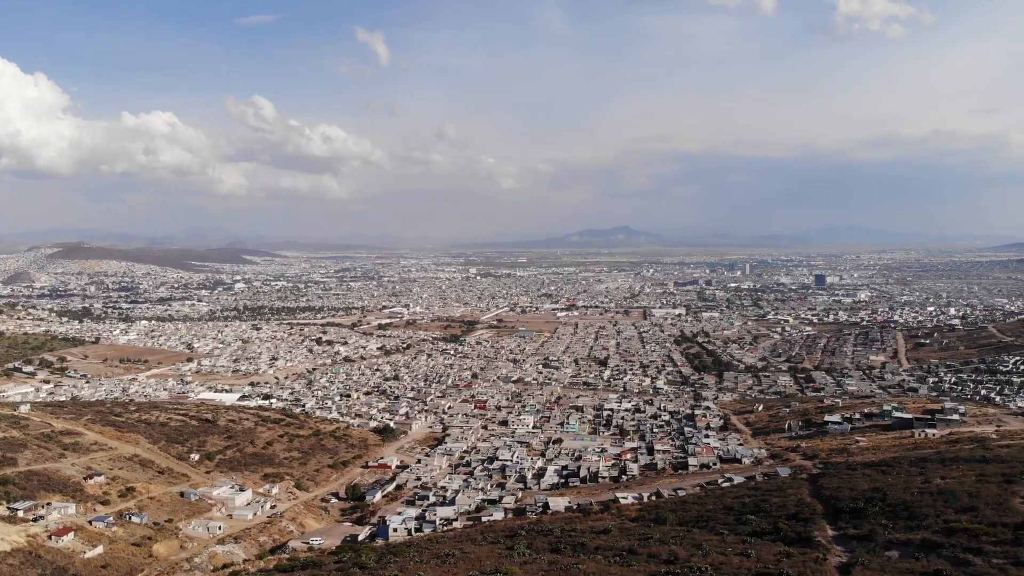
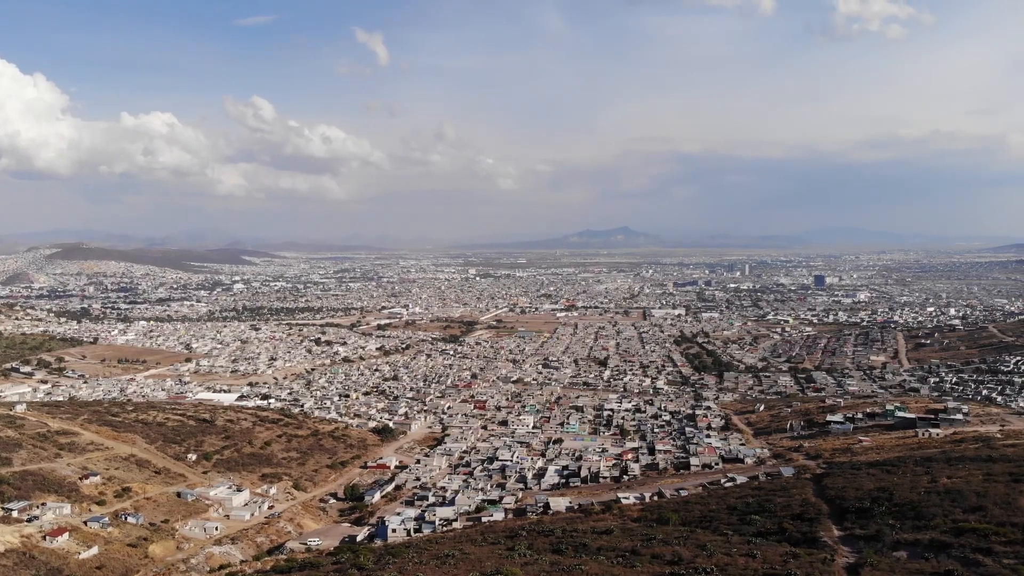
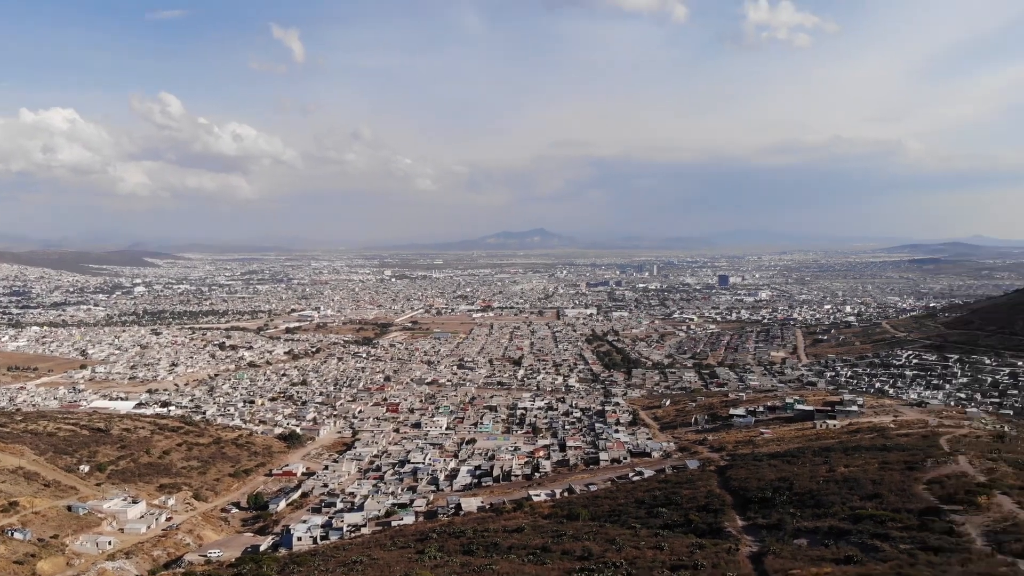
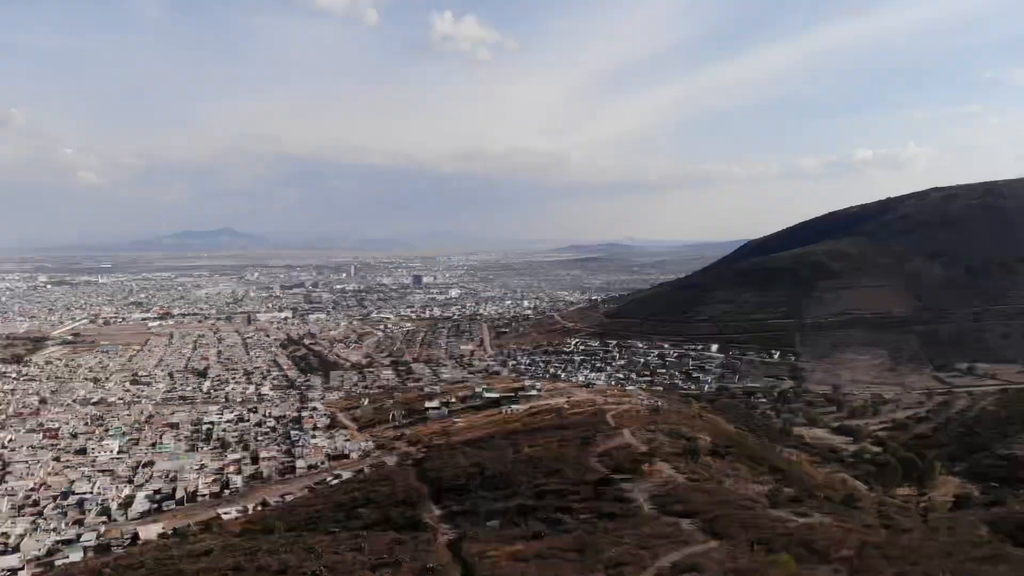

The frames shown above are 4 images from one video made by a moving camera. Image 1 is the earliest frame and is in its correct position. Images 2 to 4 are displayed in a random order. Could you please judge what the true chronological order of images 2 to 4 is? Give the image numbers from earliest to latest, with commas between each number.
2, 3, 4
